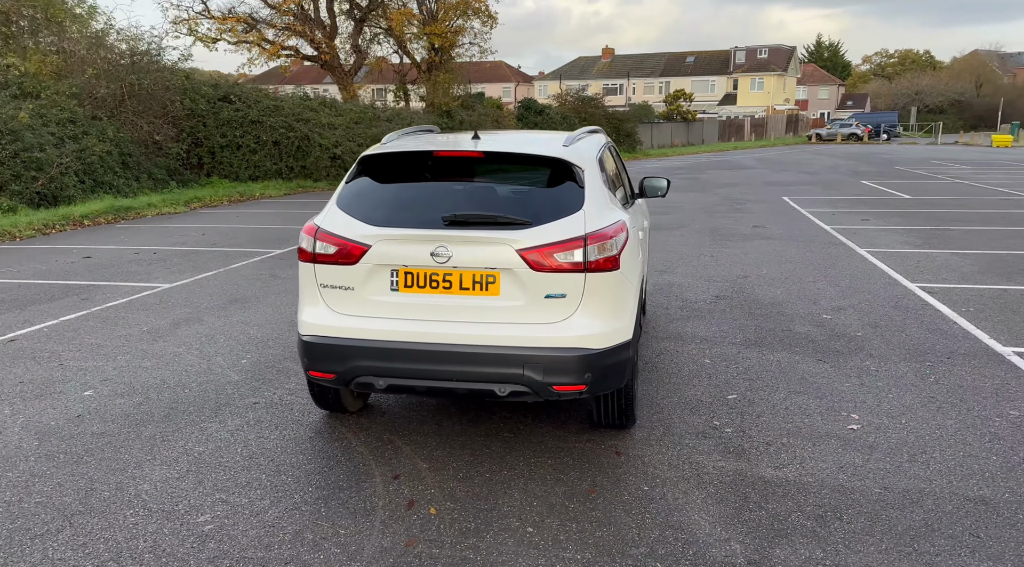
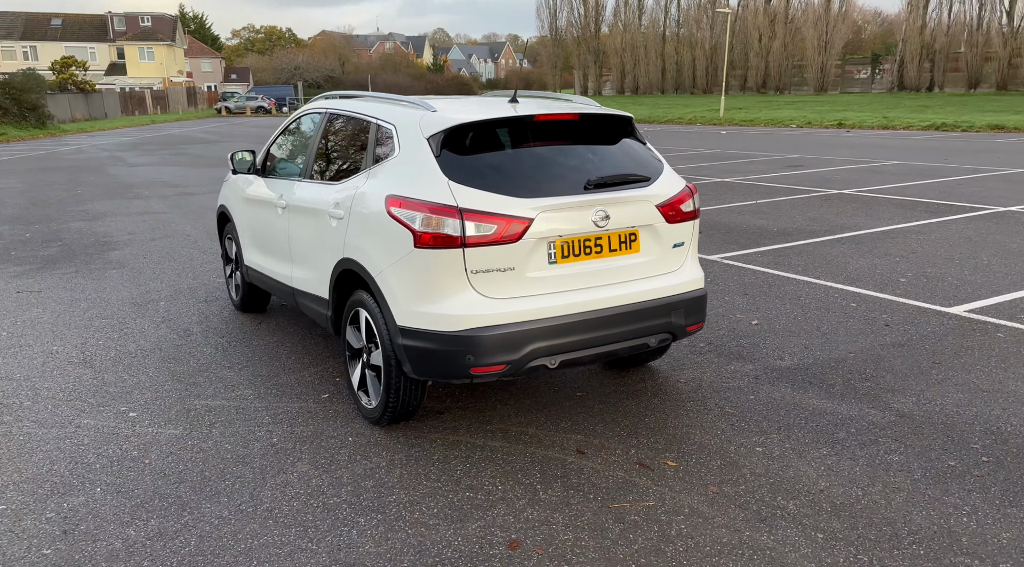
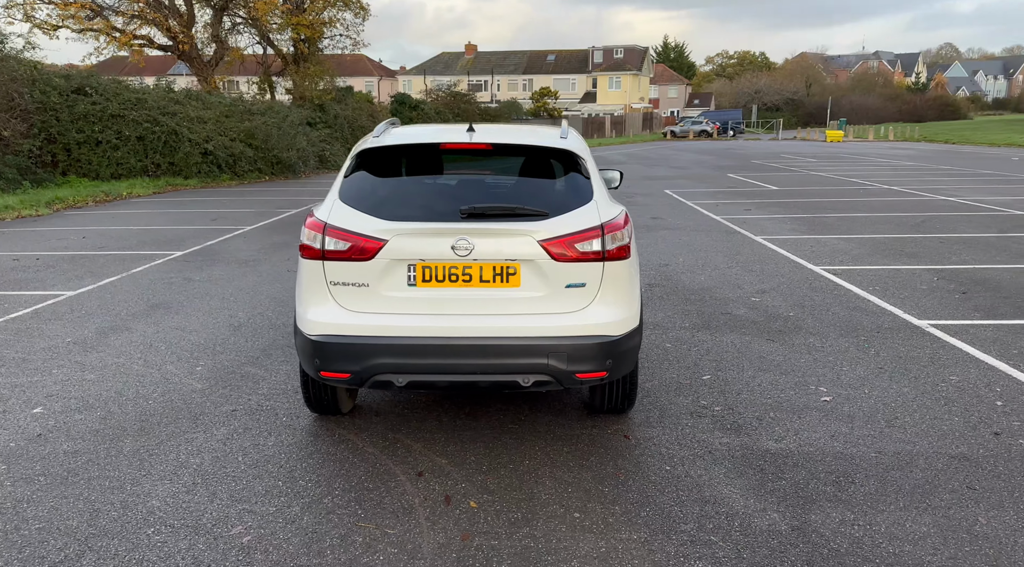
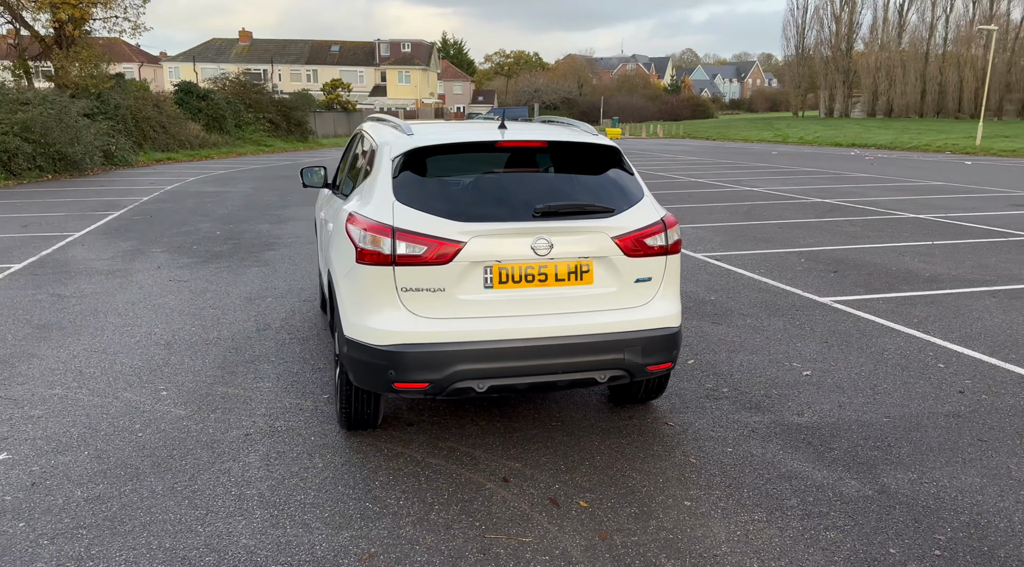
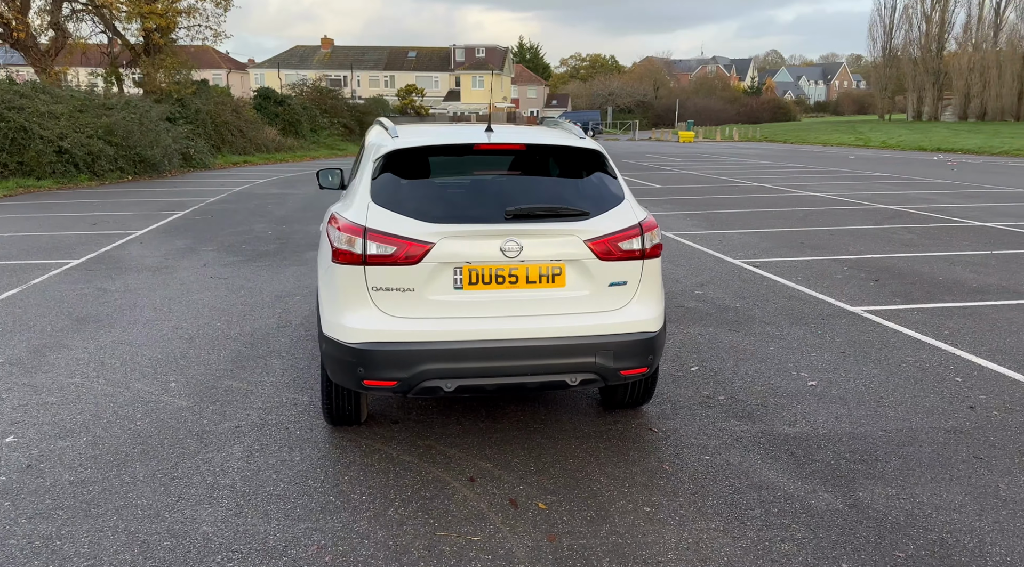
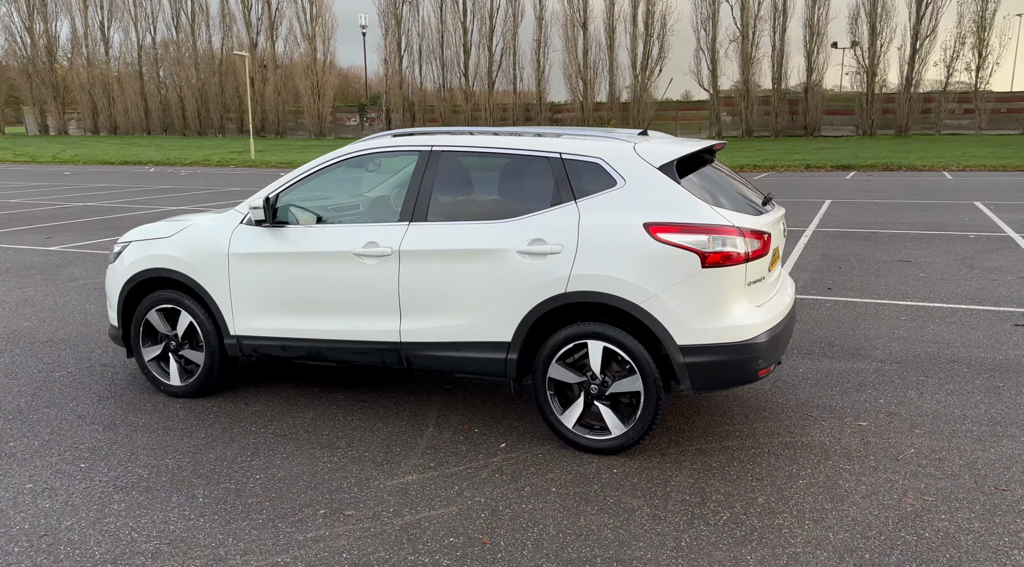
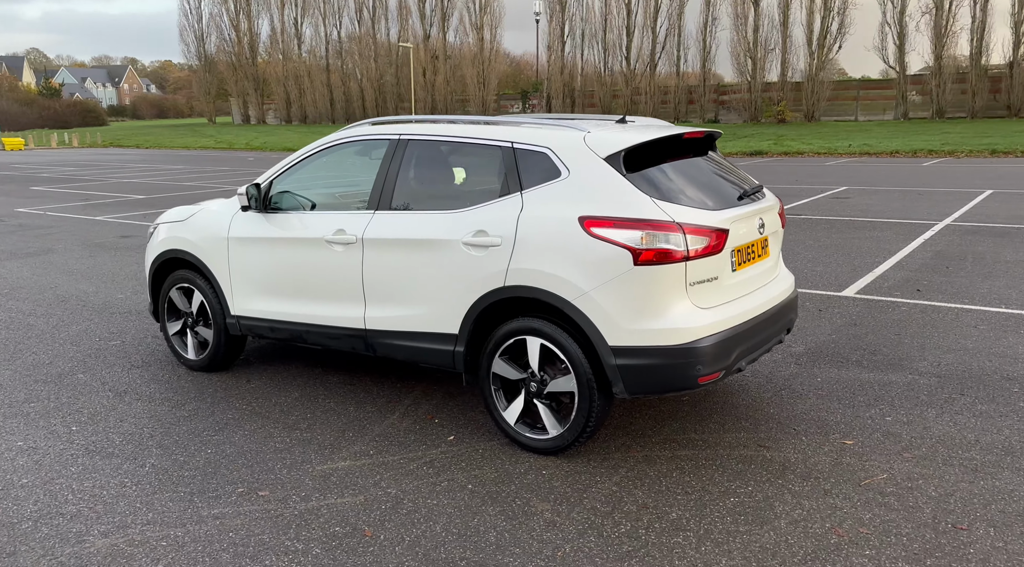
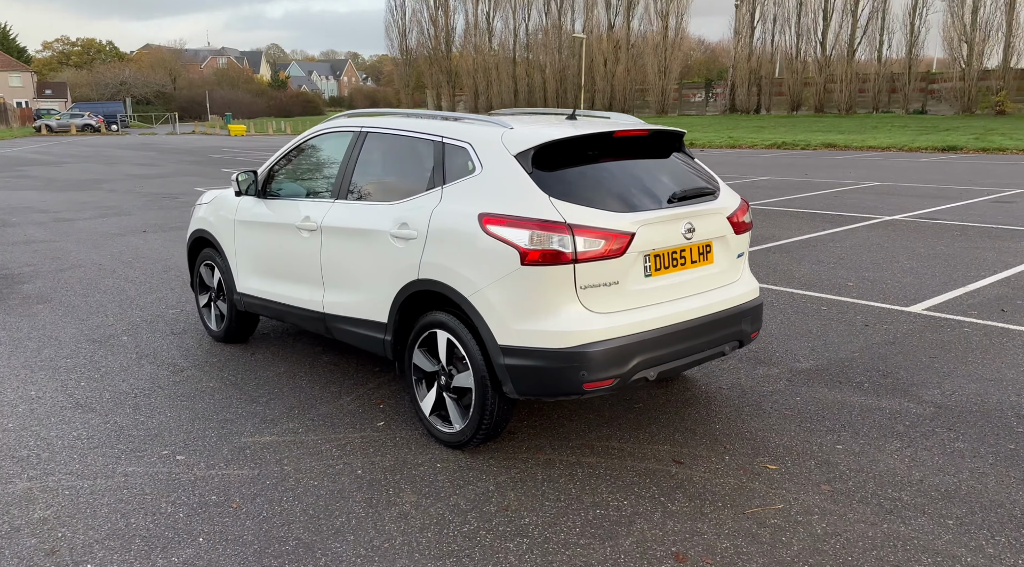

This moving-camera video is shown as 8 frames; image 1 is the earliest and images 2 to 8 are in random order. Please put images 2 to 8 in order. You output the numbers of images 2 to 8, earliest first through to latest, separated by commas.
3, 5, 4, 2, 8, 7, 6
